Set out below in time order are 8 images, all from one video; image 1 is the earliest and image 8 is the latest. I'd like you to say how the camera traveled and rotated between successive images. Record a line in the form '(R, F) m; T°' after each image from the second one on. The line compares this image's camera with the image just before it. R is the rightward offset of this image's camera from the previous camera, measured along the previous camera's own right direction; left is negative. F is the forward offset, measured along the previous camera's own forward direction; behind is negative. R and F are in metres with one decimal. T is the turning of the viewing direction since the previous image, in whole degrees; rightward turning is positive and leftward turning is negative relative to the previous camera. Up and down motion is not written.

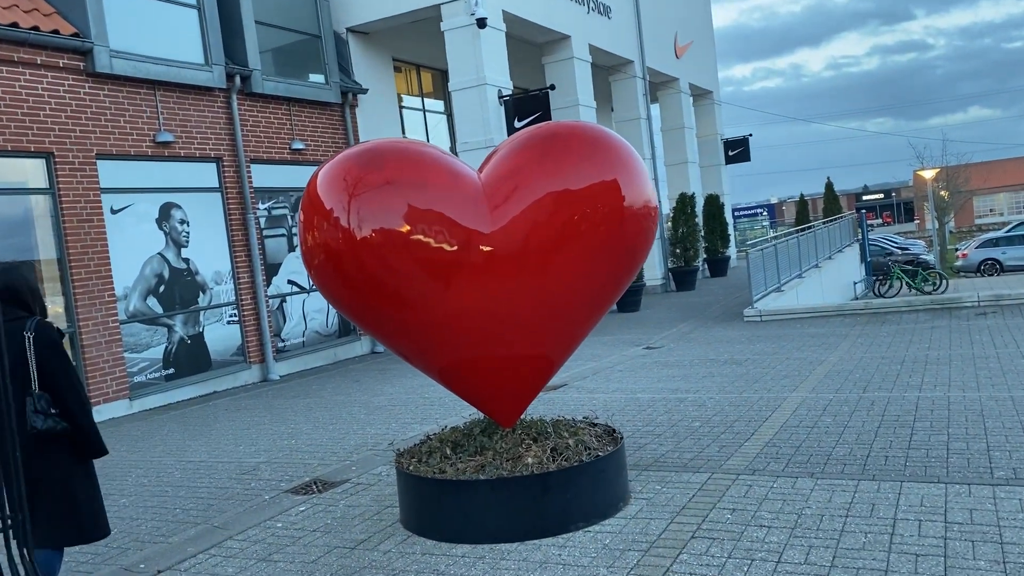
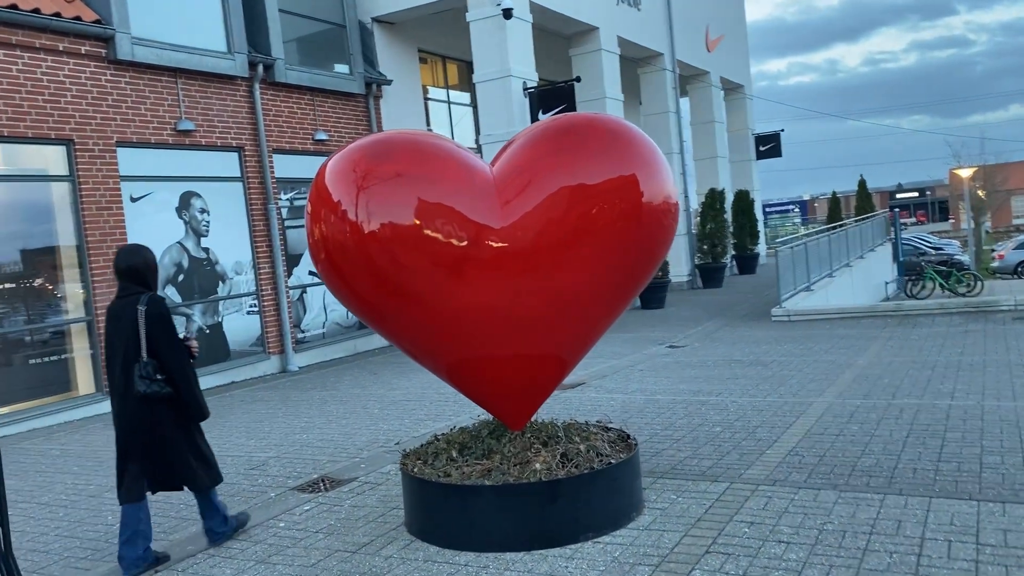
(+0.1, +0.2) m; -2°
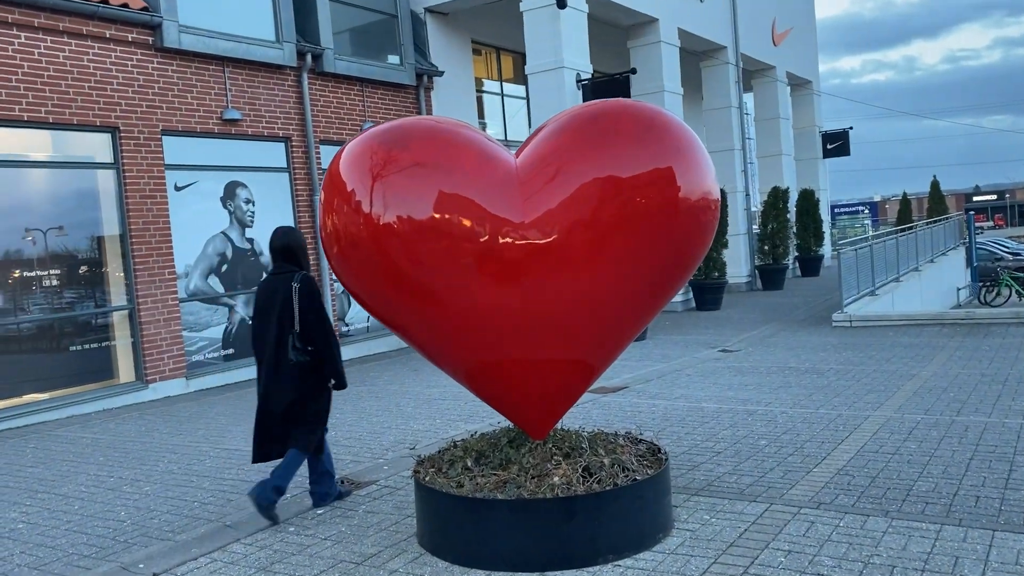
(+0.2, +0.3) m; -4°
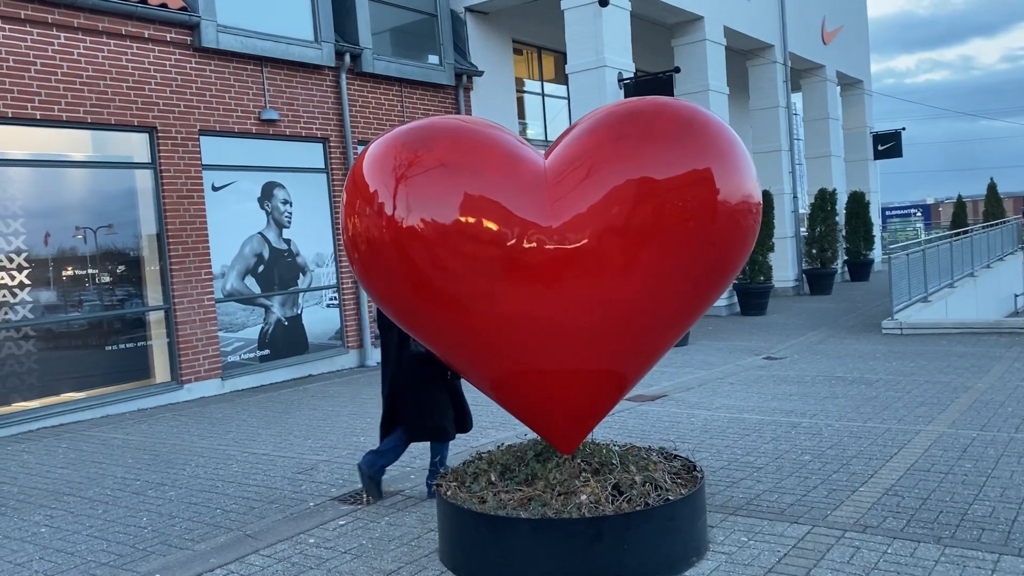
(+0.1, +0.2) m; -3°
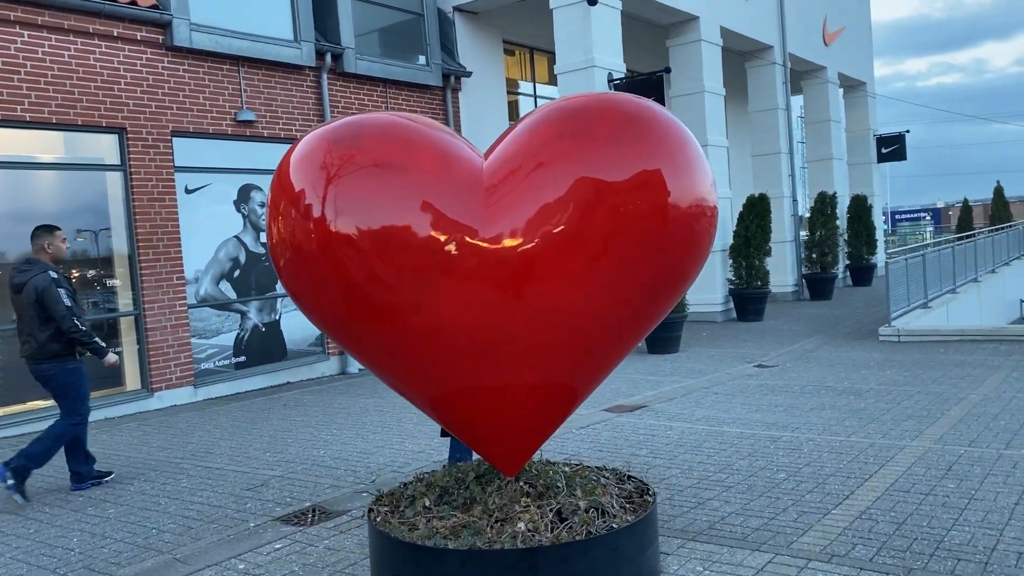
(+0.3, +0.3) m; -1°
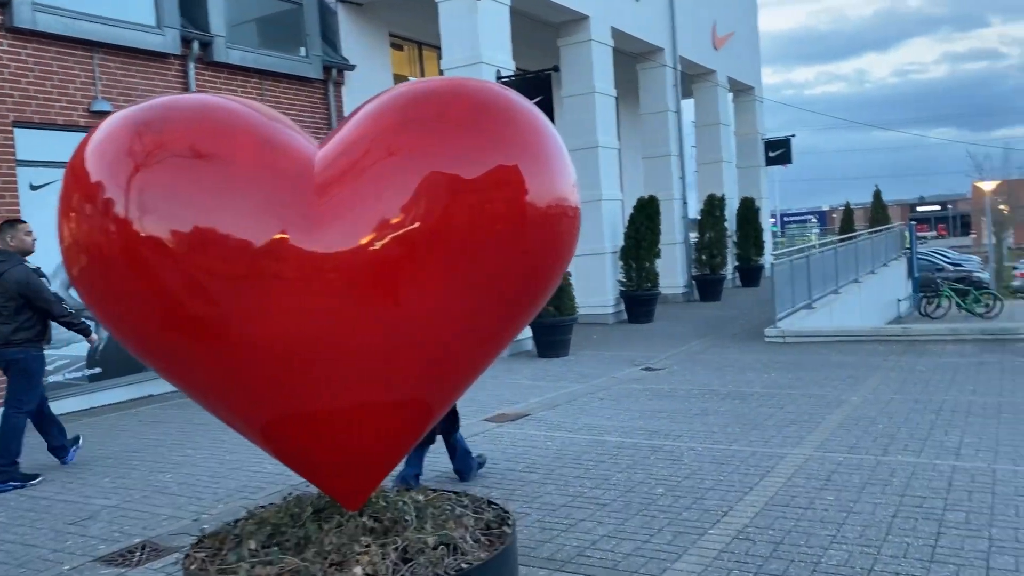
(+0.2, +0.4) m; +6°
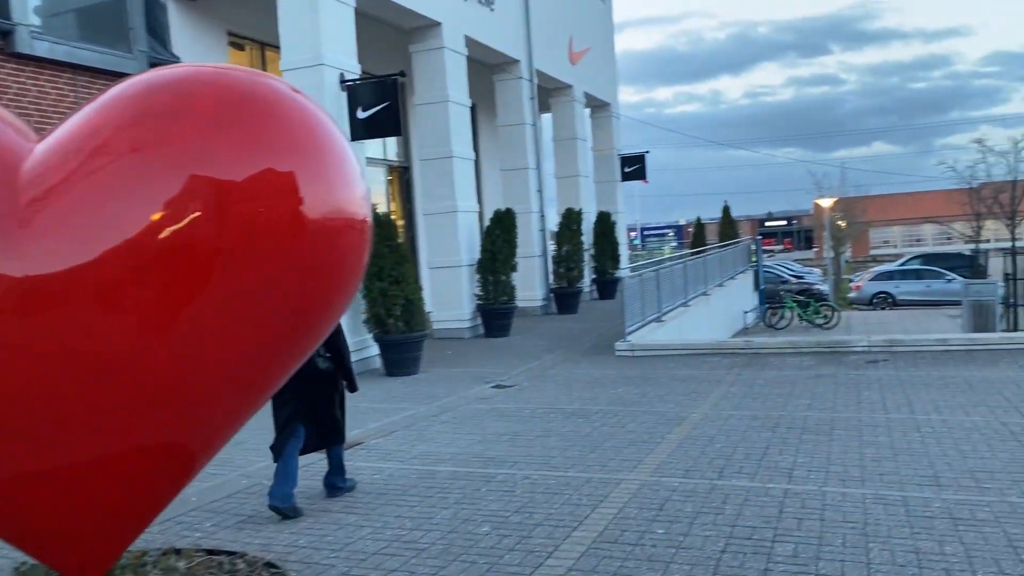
(+0.3, +0.4) m; +9°
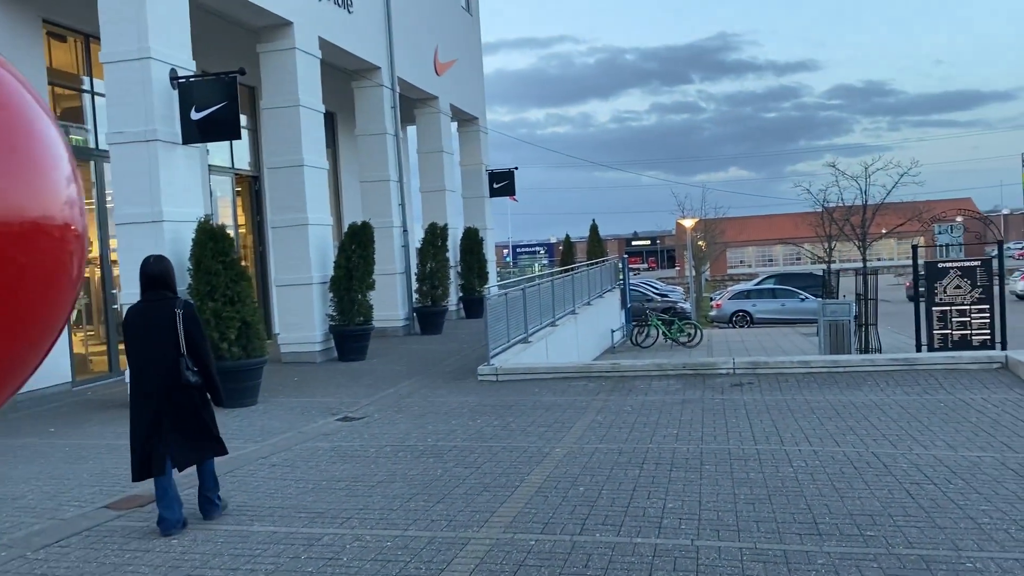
(+0.2, +0.8) m; +8°
